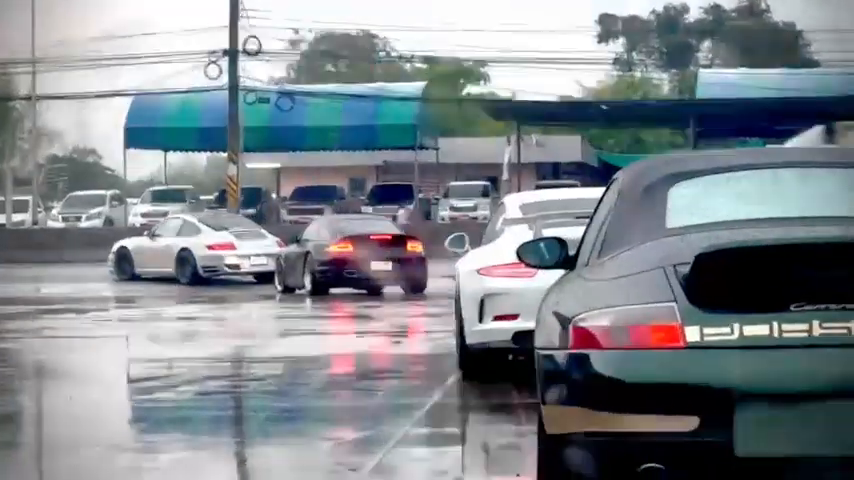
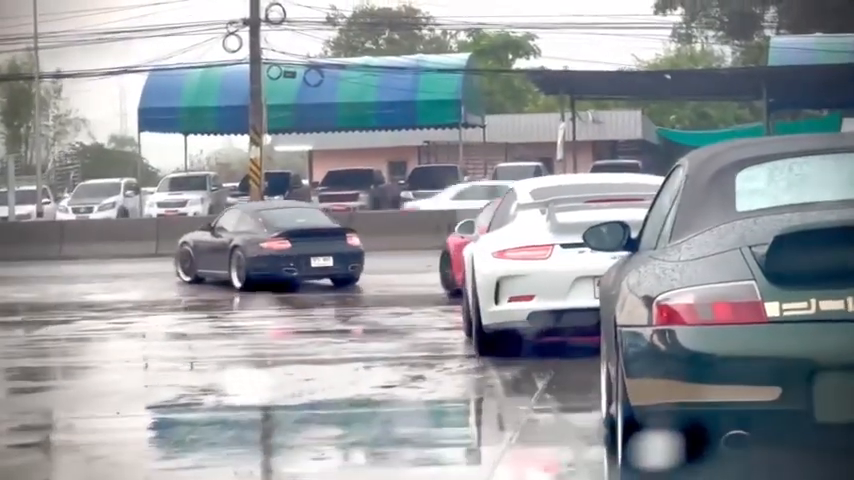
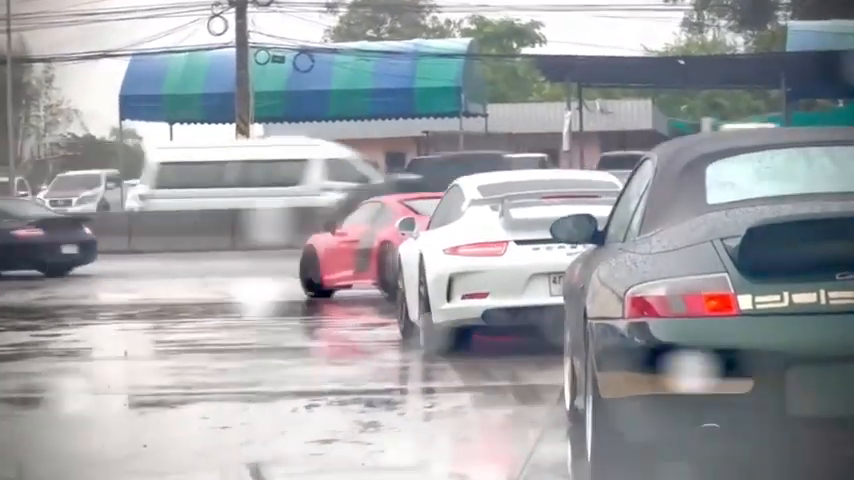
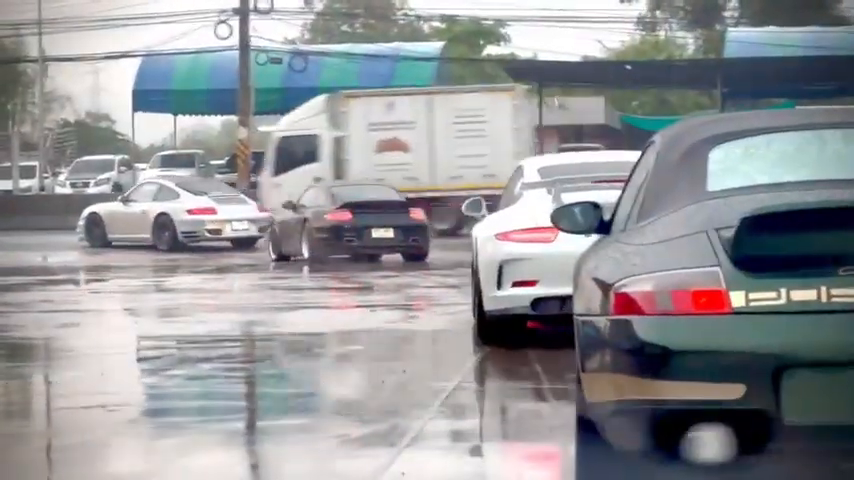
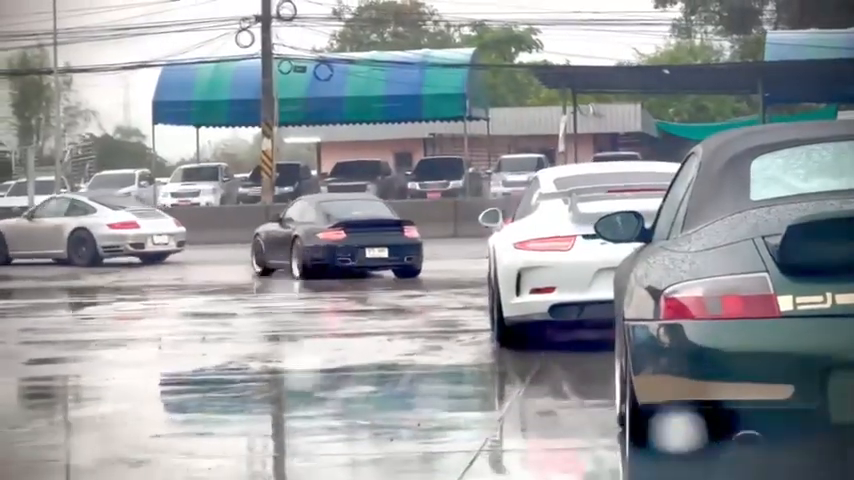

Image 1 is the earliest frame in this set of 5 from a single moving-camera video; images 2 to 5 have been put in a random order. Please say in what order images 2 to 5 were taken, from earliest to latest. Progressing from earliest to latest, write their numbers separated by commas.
4, 5, 2, 3
